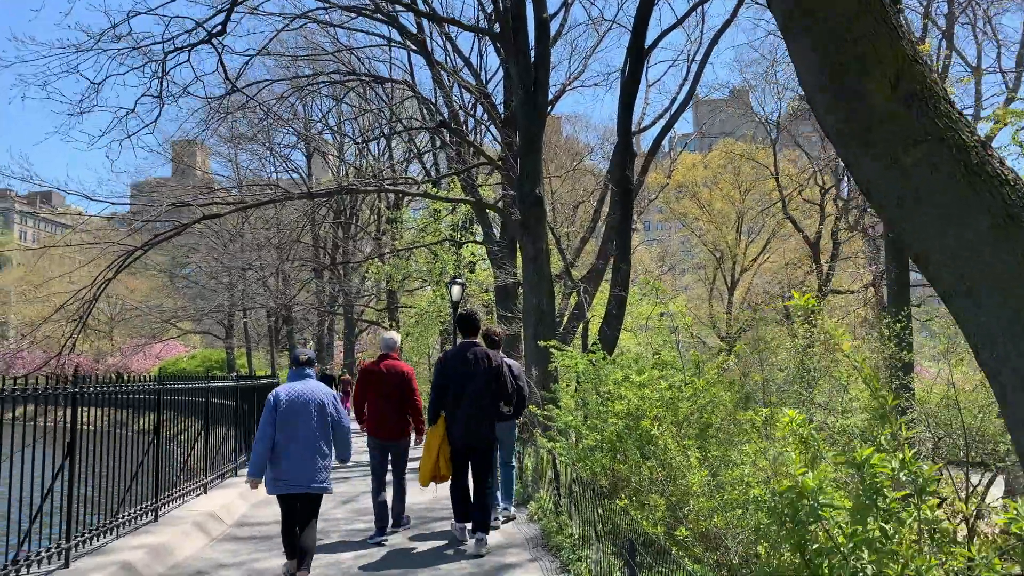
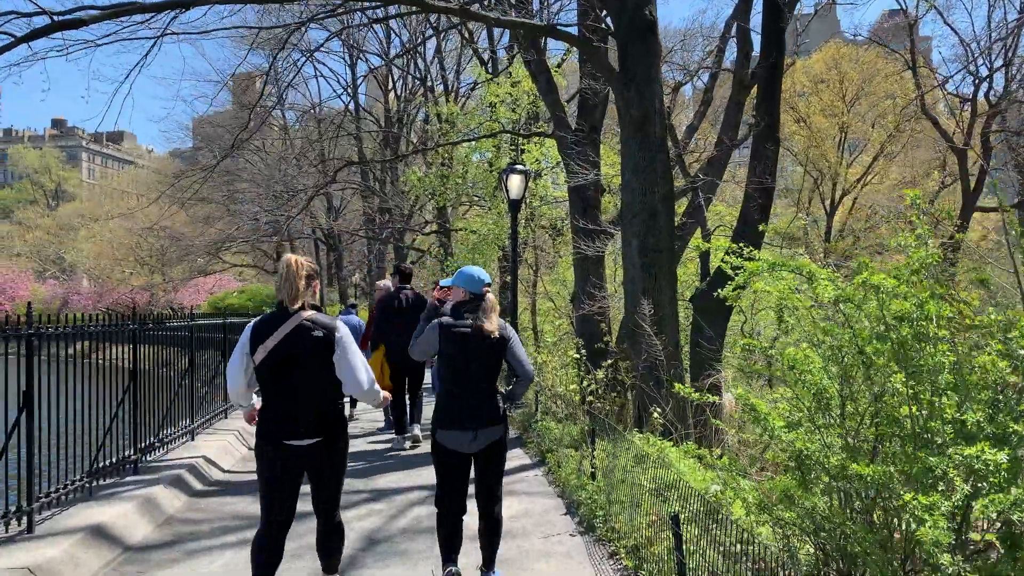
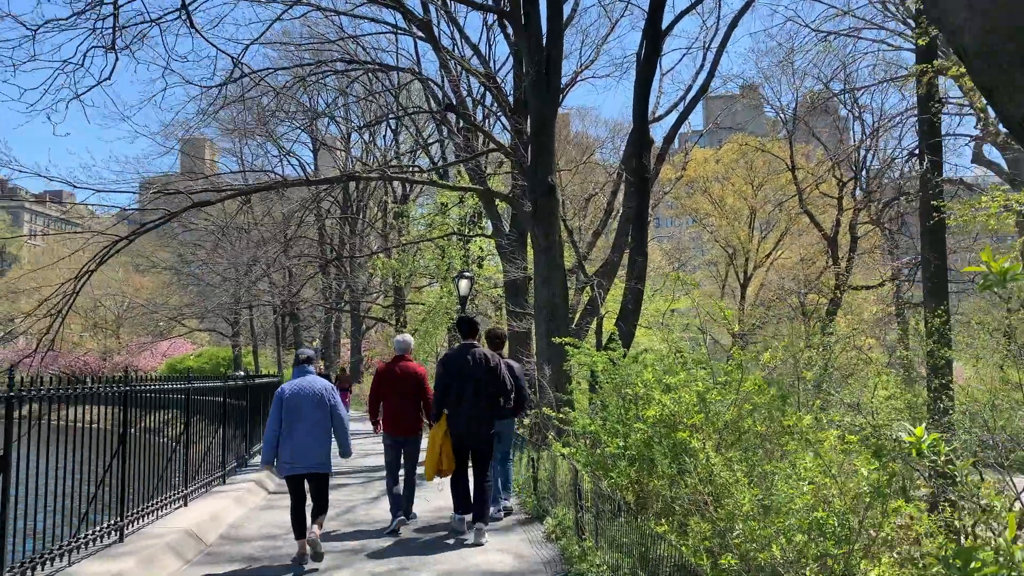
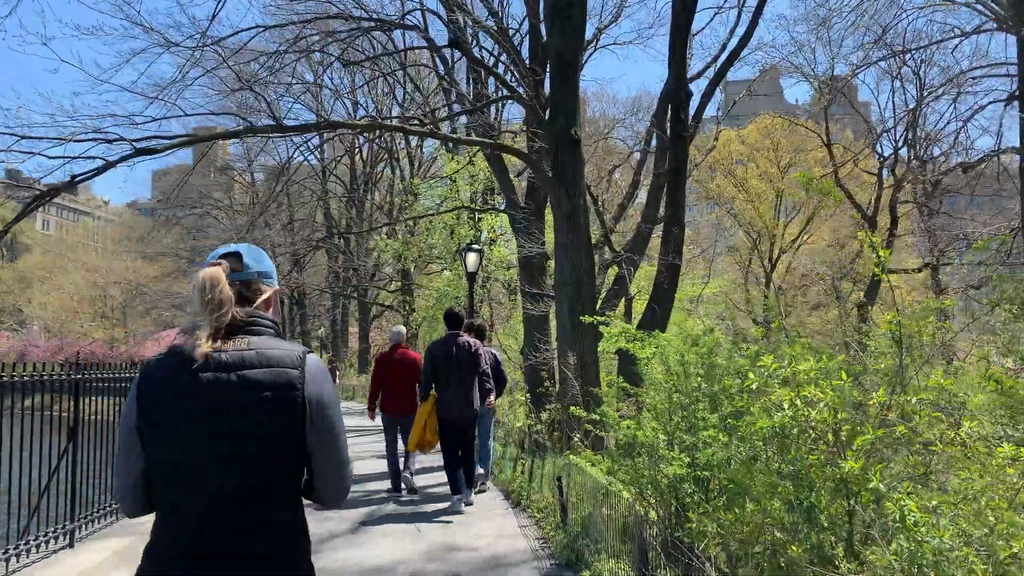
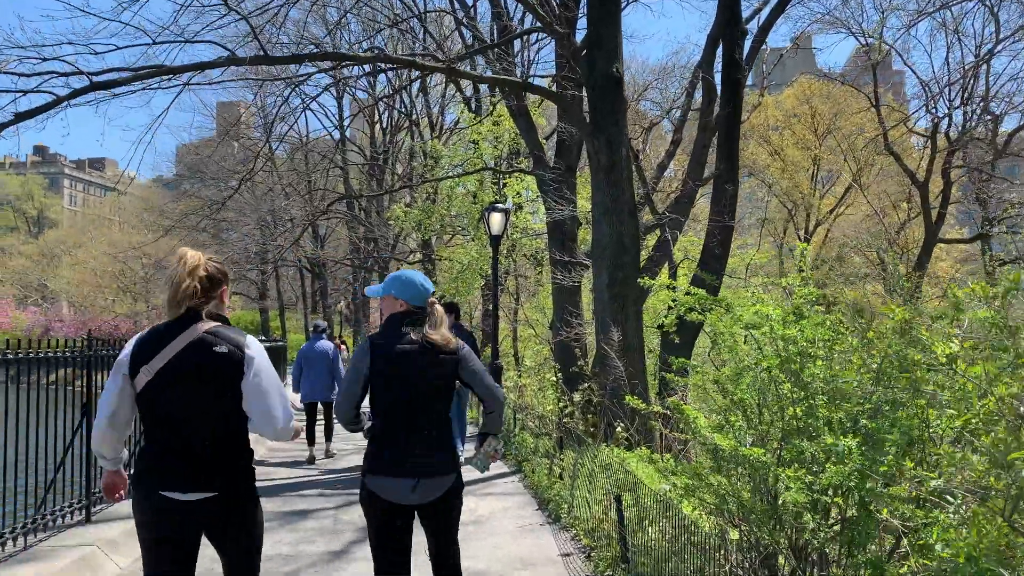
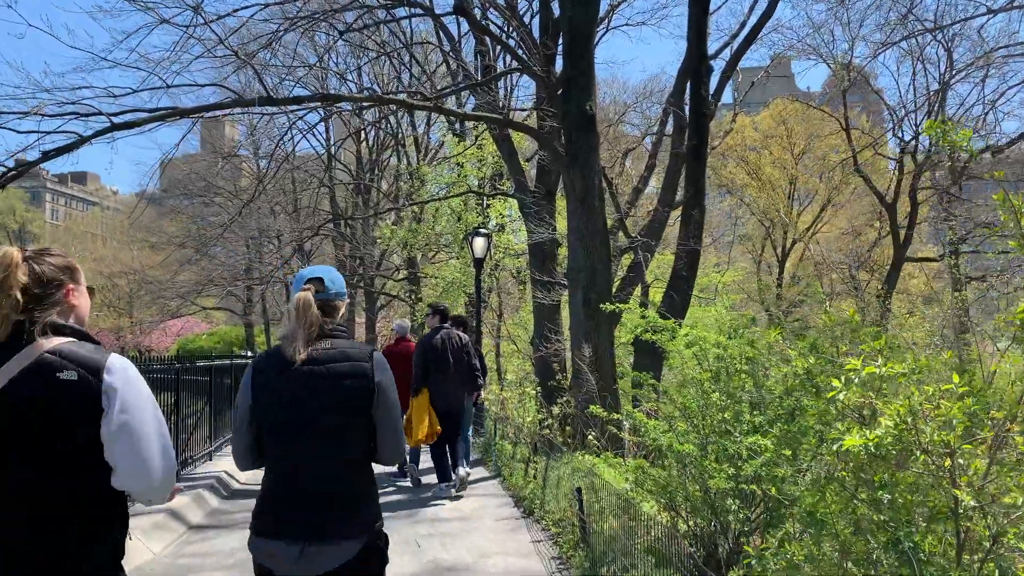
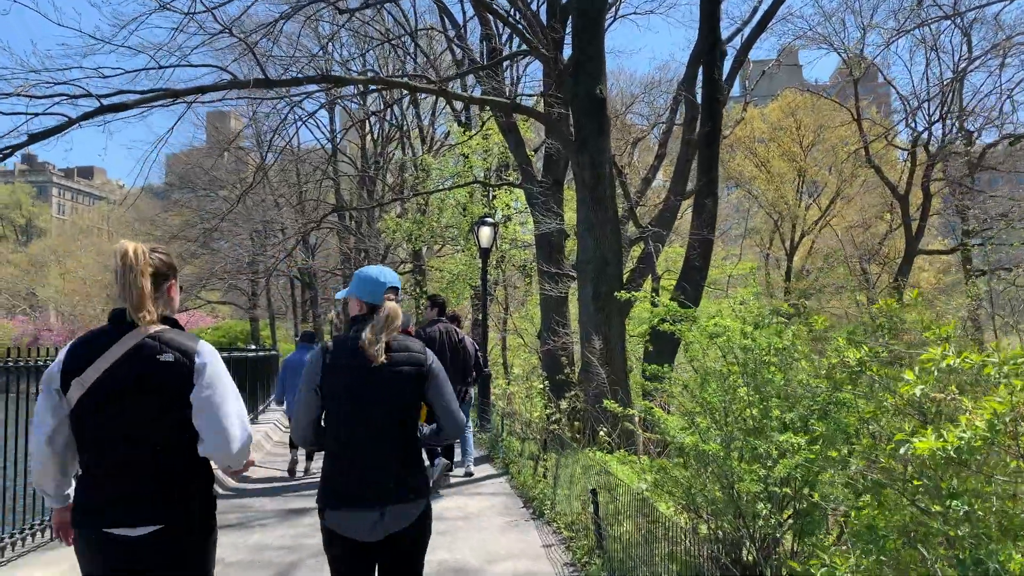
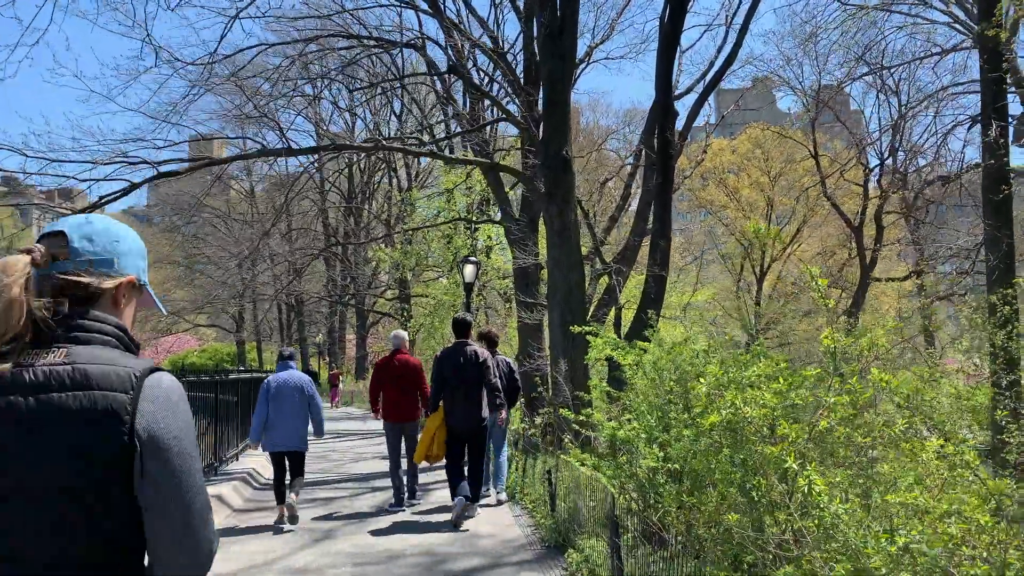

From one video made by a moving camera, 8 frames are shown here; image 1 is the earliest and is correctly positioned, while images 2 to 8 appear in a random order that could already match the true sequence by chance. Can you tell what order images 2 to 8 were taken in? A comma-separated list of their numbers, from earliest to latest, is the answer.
3, 8, 4, 6, 7, 5, 2
